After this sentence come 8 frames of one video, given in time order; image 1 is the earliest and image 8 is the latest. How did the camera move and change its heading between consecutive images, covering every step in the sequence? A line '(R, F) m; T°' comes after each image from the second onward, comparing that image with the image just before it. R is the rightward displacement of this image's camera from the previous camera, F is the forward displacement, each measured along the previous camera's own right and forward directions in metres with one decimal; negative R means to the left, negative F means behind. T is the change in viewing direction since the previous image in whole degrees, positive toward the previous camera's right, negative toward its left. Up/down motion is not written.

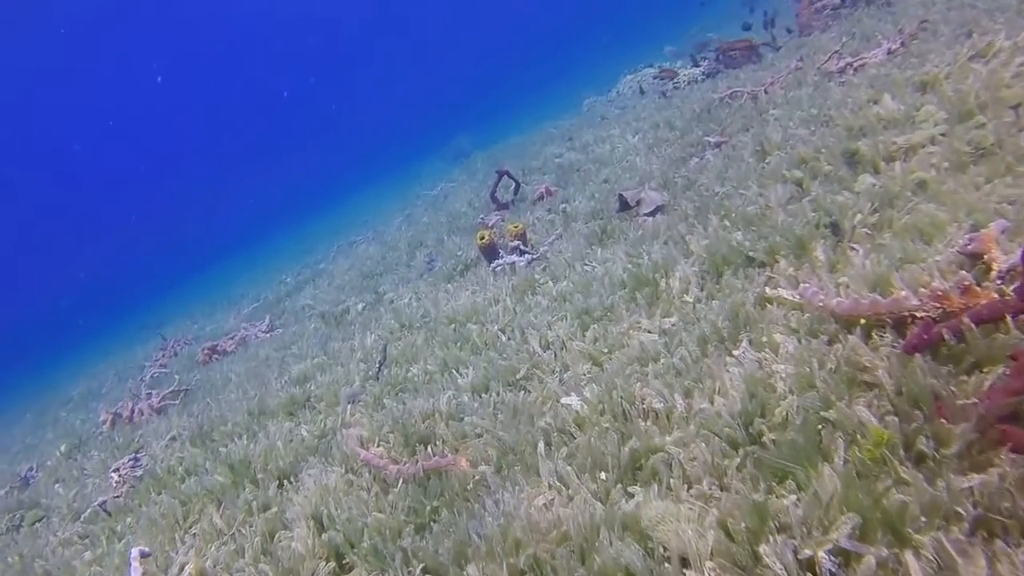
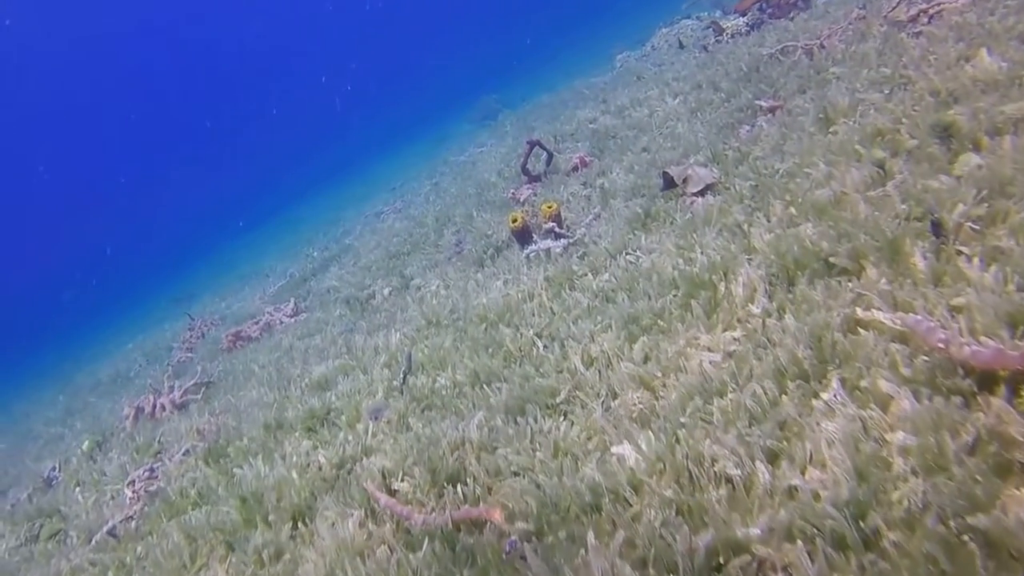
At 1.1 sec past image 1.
(0.0, +0.8) m; -2°
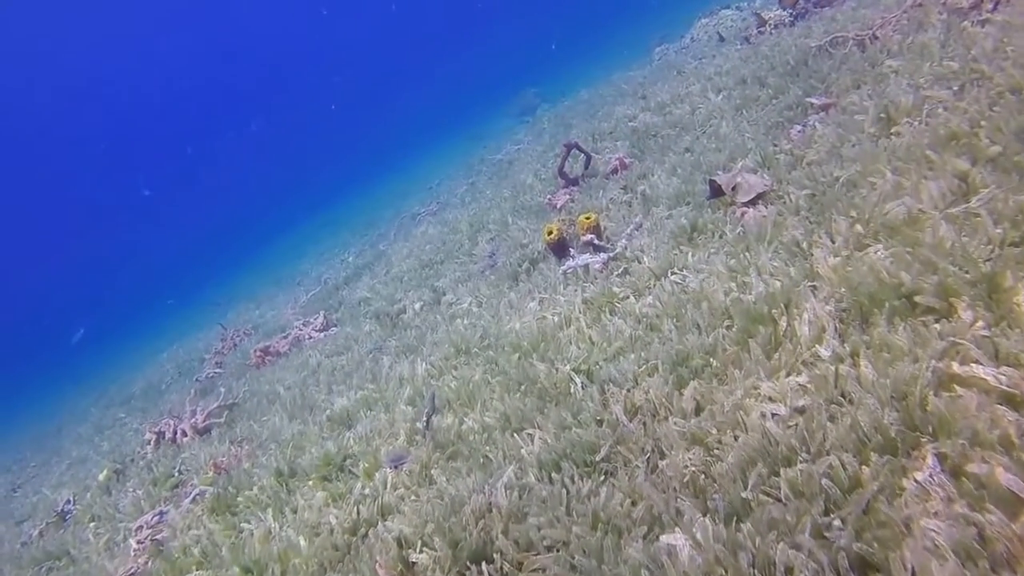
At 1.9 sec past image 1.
(0.0, +0.6) m; -3°
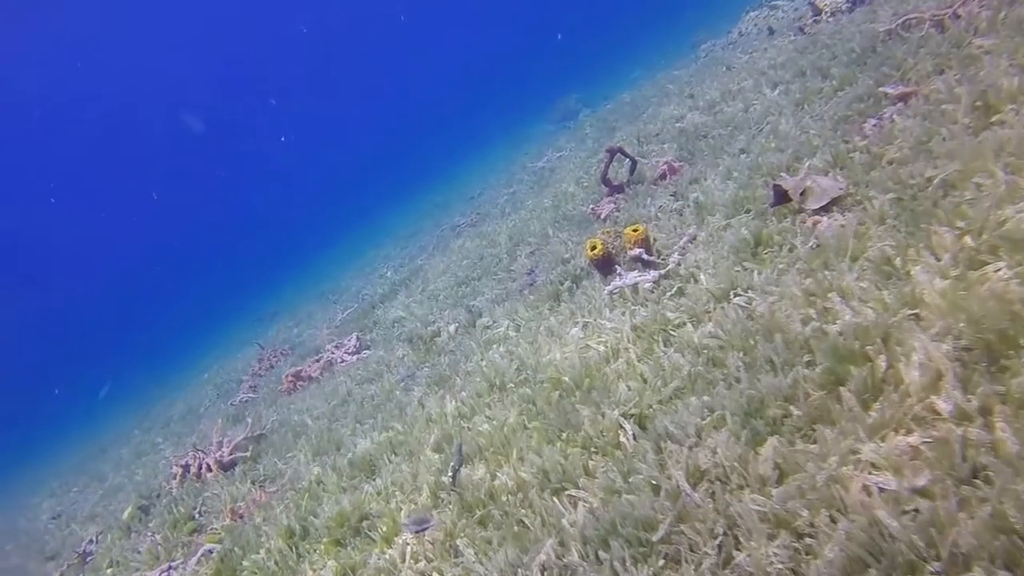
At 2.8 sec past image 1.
(+0.1, +0.8) m; -3°
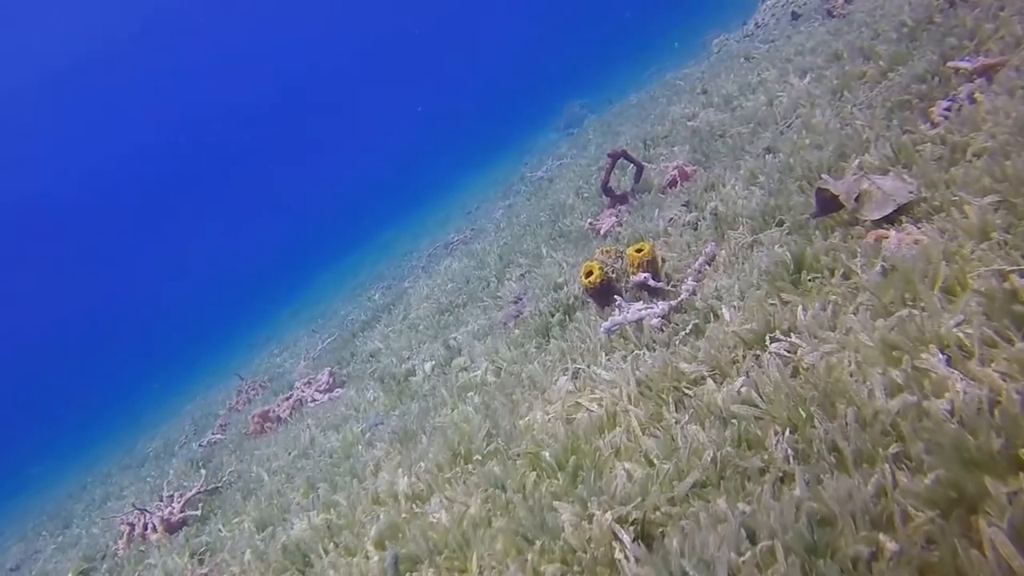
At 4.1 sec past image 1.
(+0.3, +1.5) m; -1°
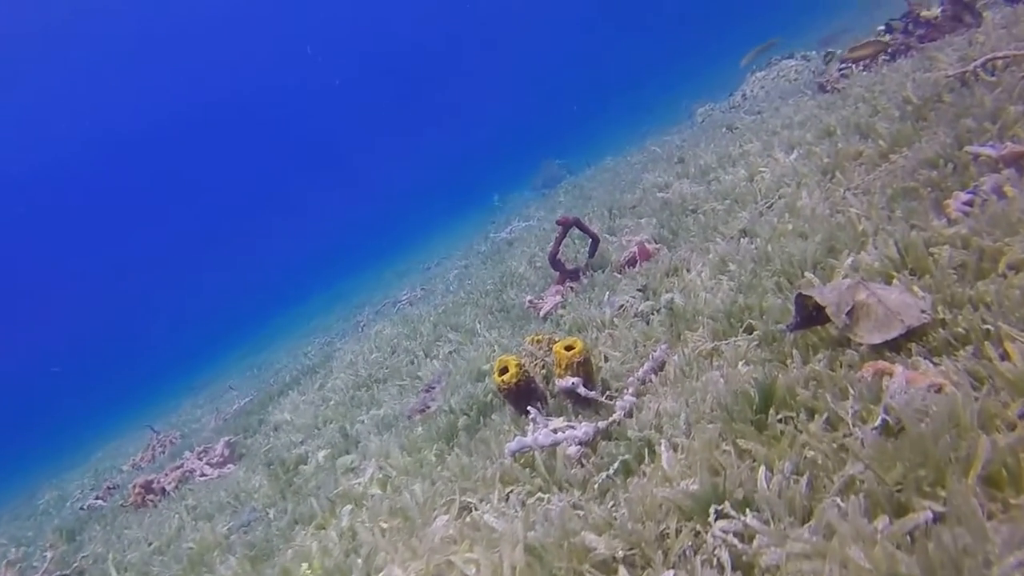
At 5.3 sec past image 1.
(+0.5, +1.3) m; +1°
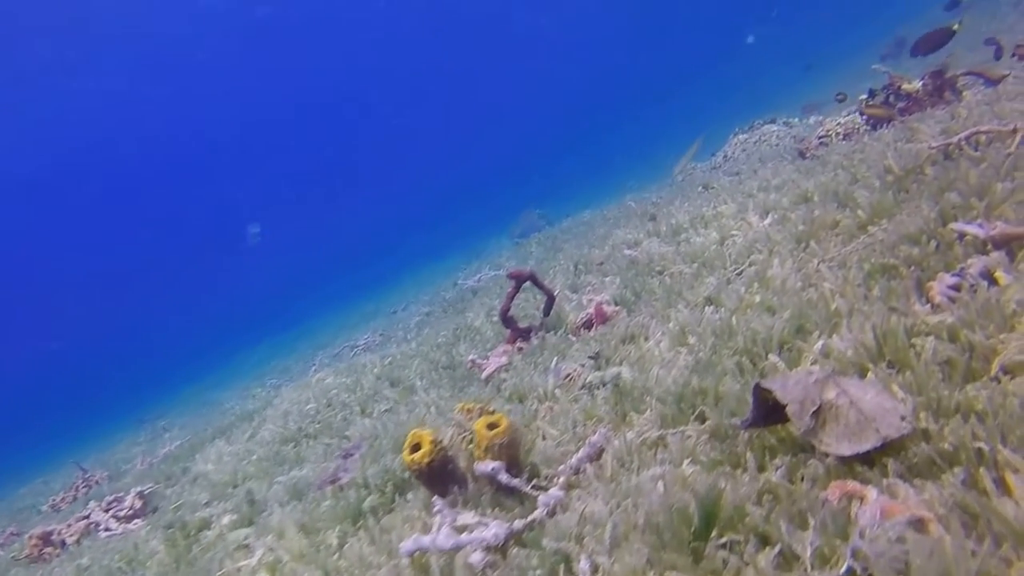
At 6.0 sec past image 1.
(+0.3, +0.6) m; +1°
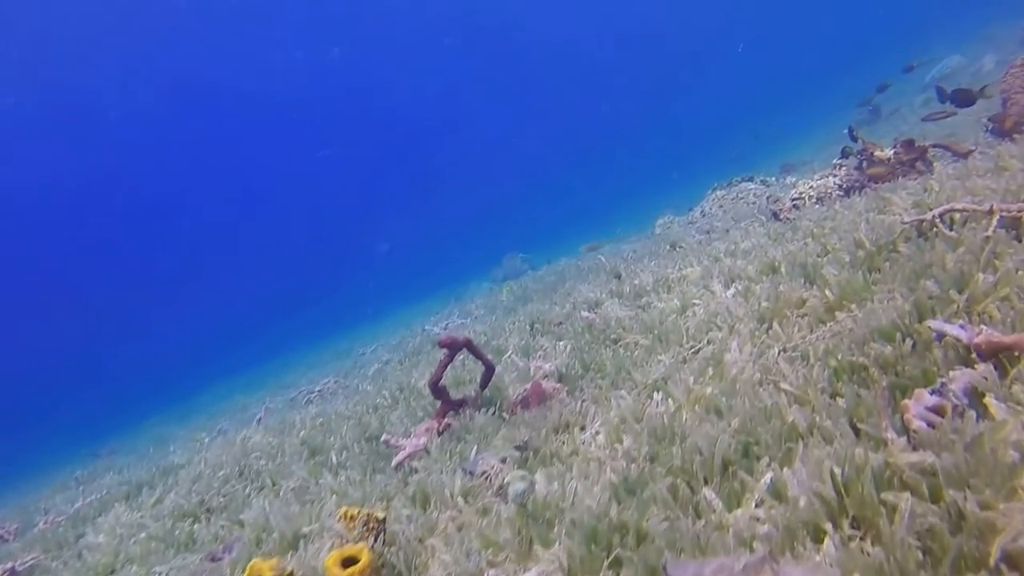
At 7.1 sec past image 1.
(+0.4, +0.9) m; 0°
